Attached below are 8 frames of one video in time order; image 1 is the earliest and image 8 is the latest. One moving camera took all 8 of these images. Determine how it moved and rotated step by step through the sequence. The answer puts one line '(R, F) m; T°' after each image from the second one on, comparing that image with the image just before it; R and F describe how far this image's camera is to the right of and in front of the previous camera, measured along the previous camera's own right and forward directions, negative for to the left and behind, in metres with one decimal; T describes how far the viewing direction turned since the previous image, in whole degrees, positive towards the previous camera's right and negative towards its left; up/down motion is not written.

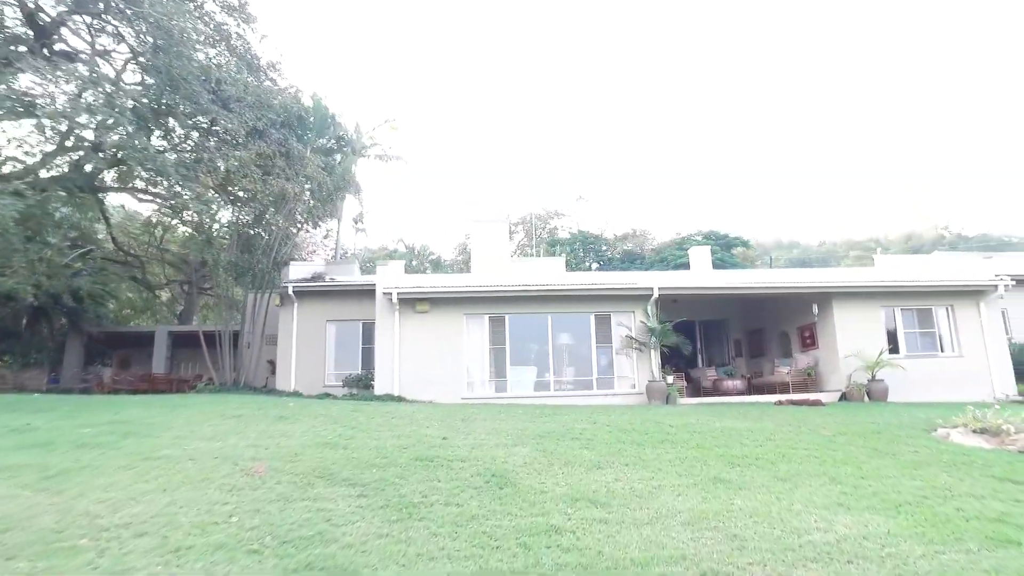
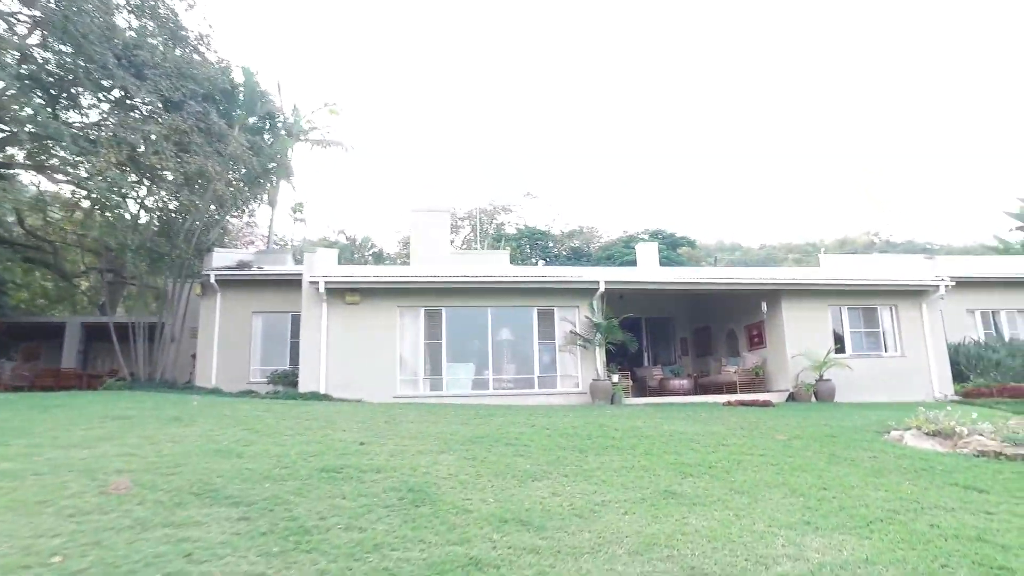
(+0.2, +1.0) m; +5°
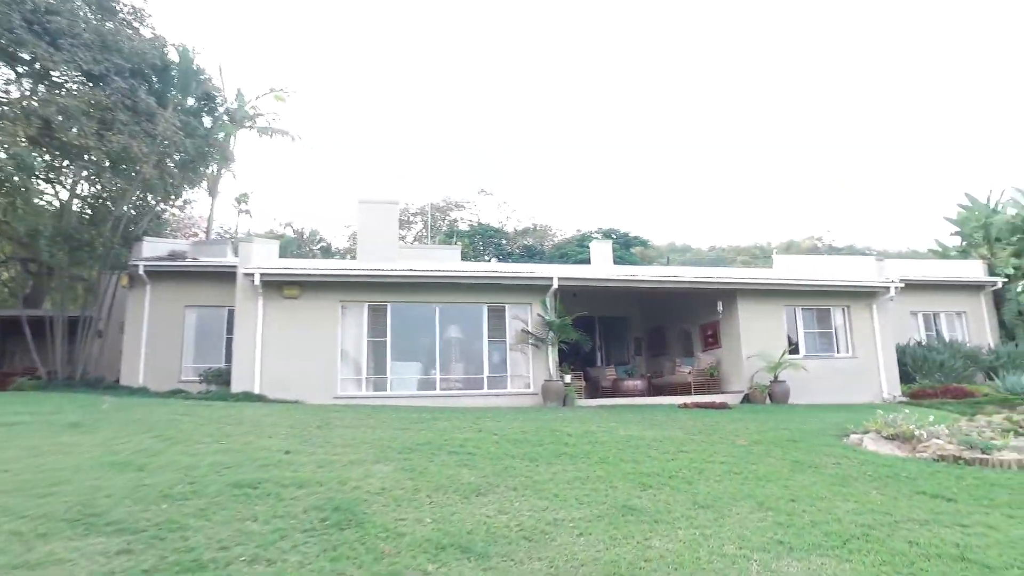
(+0.1, +0.7) m; +4°
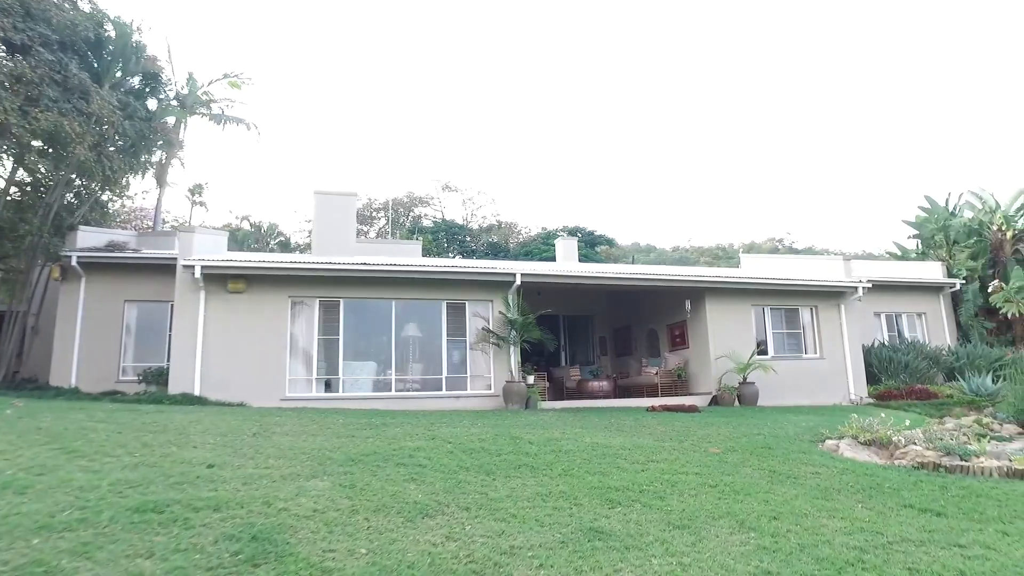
(+0.1, +0.7) m; +3°
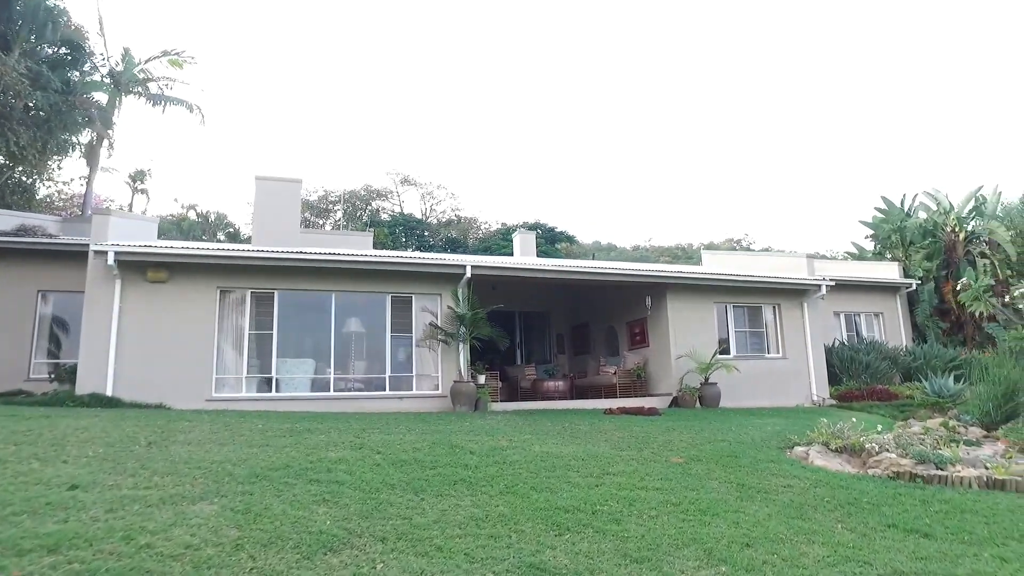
(+0.2, +0.9) m; +3°
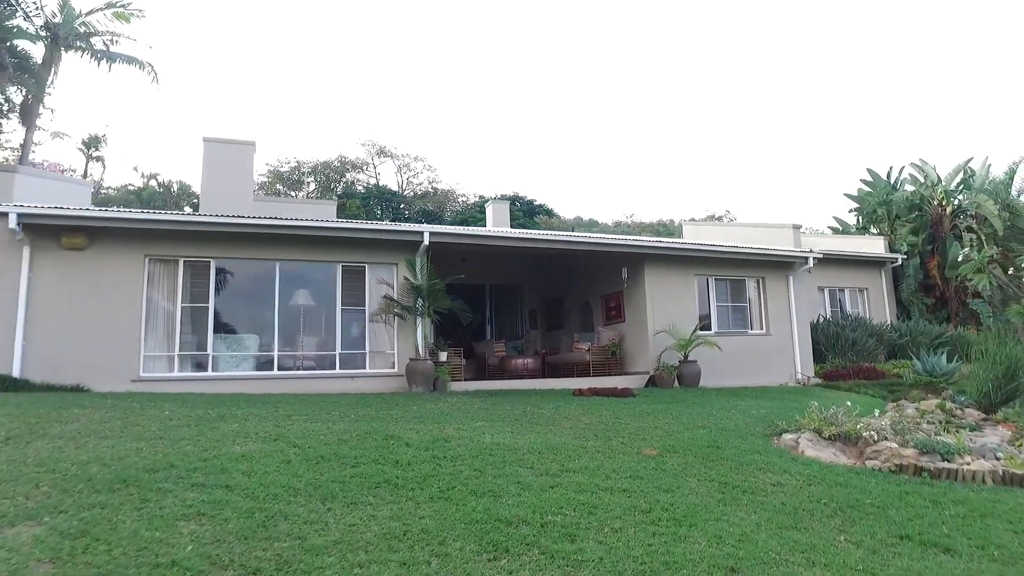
(+0.3, +1.1) m; +2°
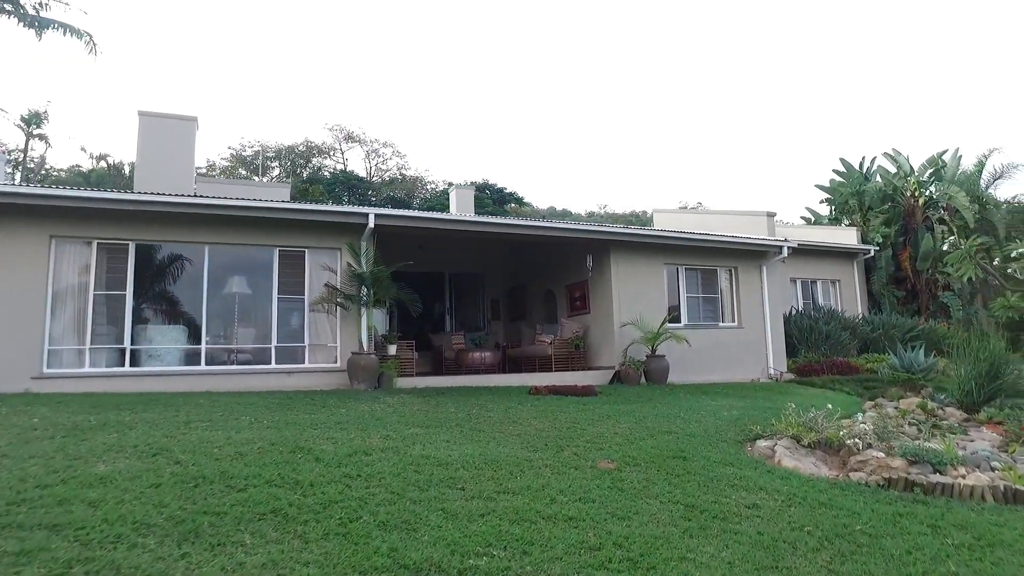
(+0.3, +0.9) m; +2°
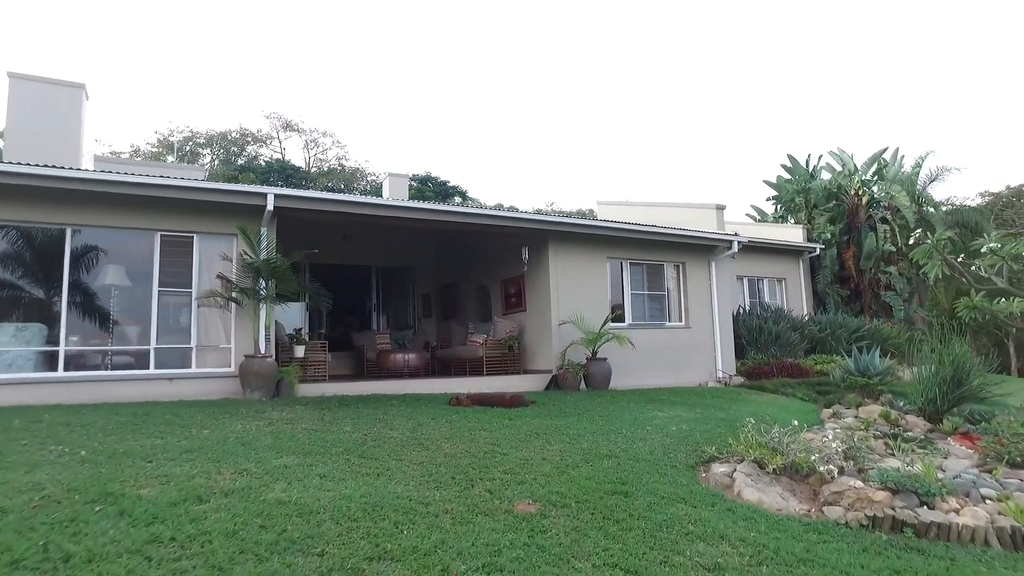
(+0.3, +1.2) m; +5°
